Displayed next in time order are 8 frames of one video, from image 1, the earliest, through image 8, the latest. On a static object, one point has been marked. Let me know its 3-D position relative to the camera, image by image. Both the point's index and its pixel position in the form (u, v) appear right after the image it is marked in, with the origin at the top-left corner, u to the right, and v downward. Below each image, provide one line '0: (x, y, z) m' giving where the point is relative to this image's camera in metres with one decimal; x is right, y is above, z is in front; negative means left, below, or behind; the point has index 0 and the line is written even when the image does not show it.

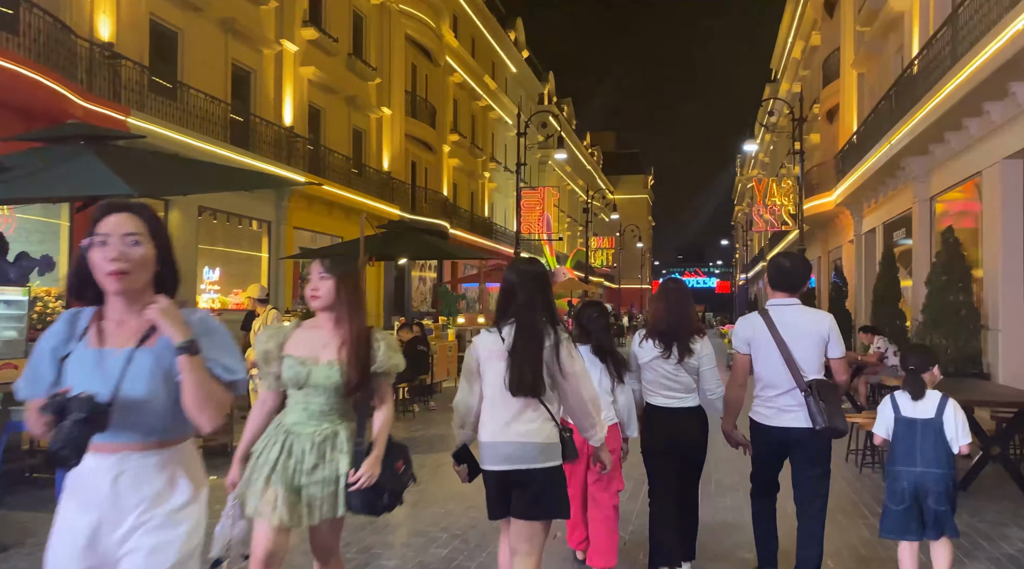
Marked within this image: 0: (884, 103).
0: (+8.3, +4.0, +17.1) m
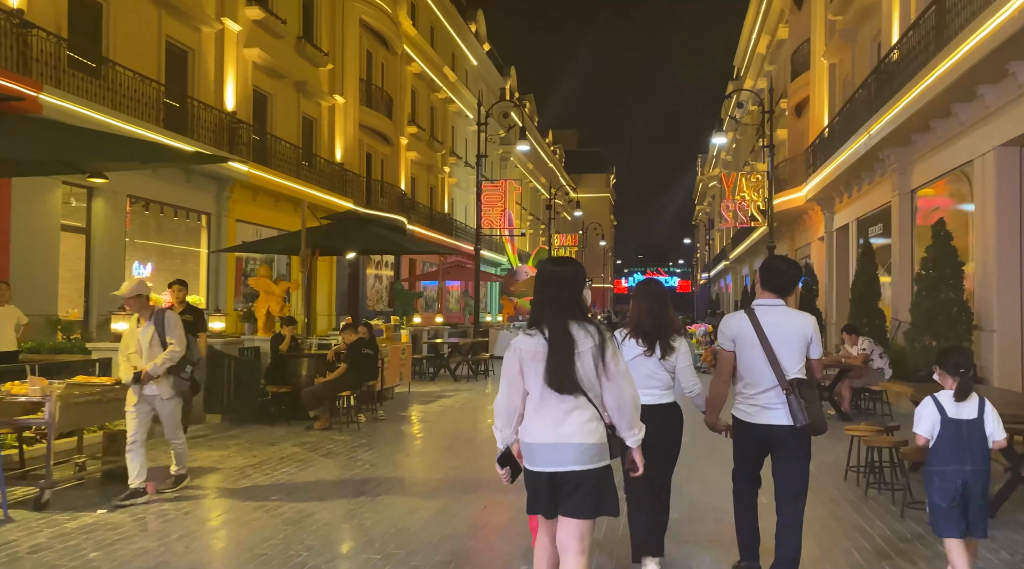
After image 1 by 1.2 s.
0: (+7.4, +4.0, +16.4) m
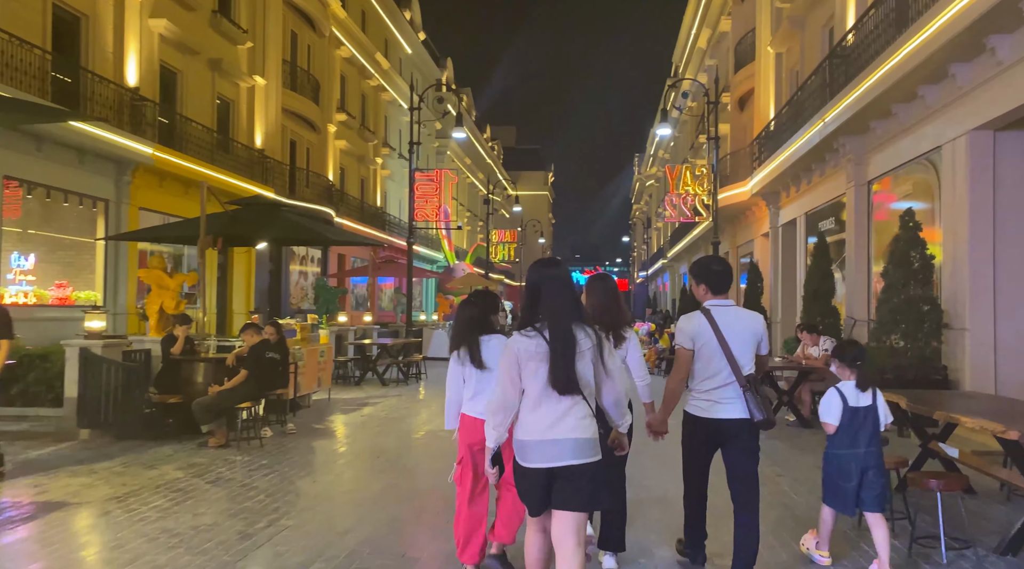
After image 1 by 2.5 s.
0: (+6.1, +4.1, +15.7) m
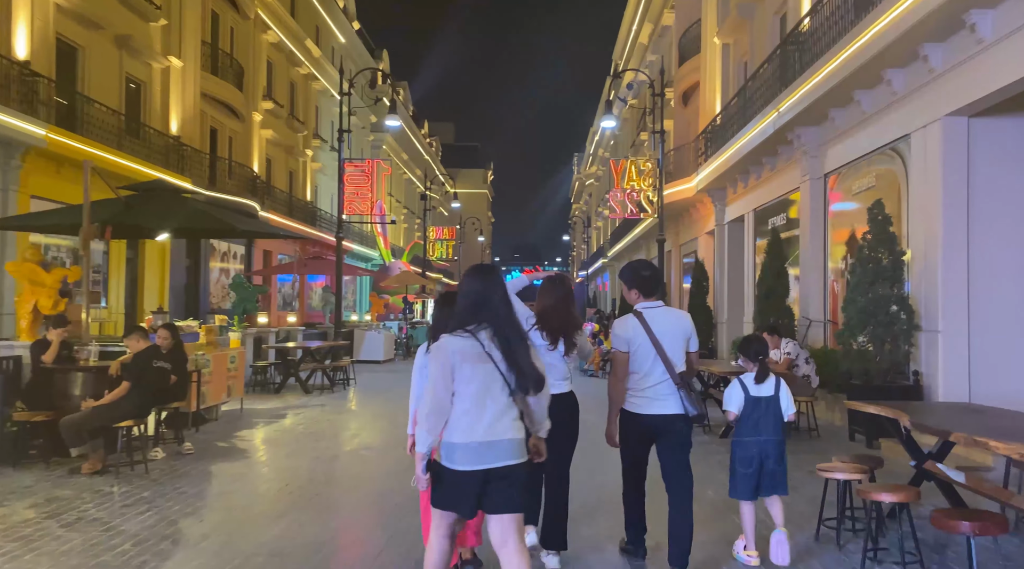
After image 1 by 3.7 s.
0: (+4.9, +4.1, +15.0) m
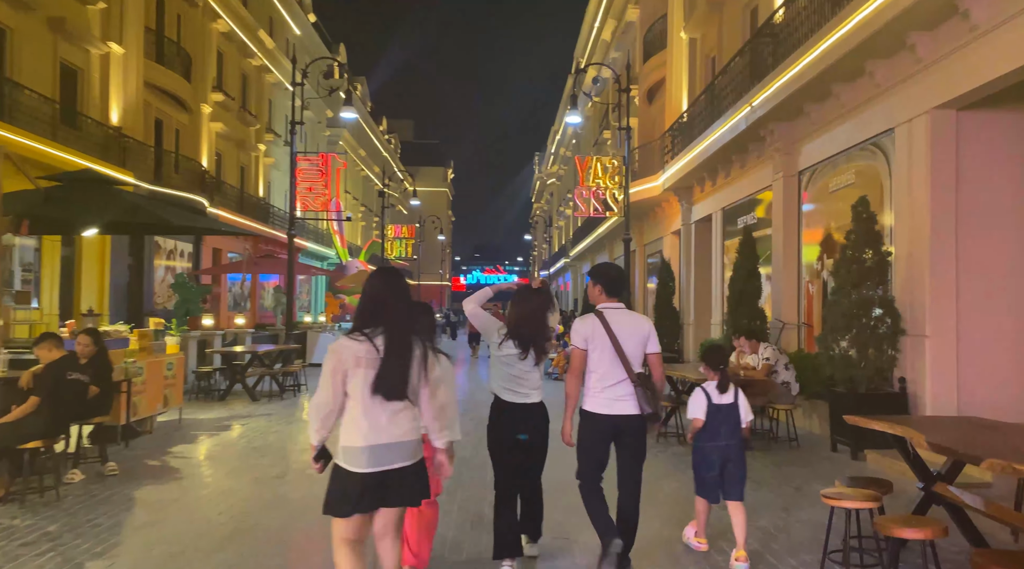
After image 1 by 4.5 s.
0: (+4.2, +4.1, +14.5) m
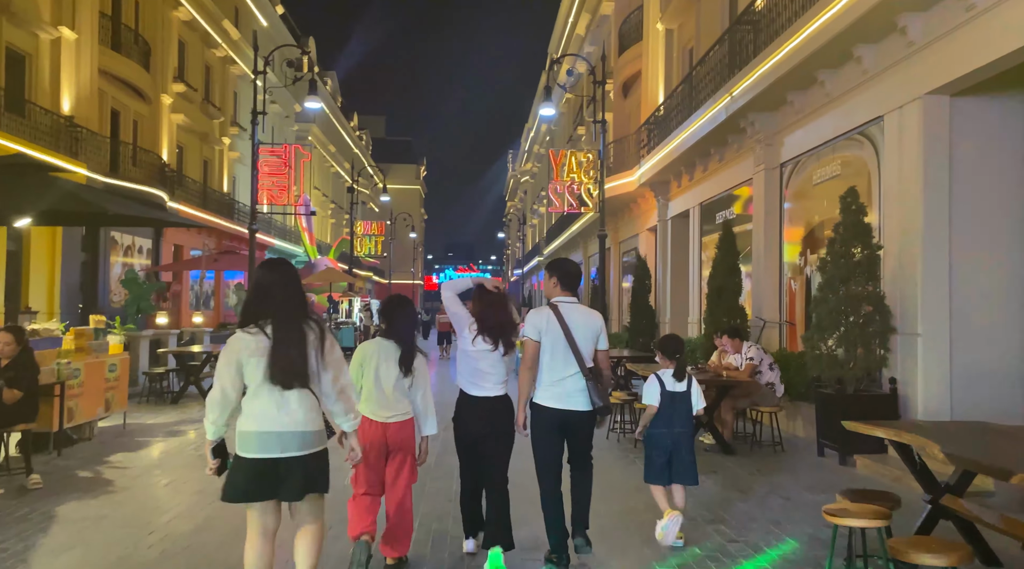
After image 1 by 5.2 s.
0: (+3.7, +4.2, +14.1) m
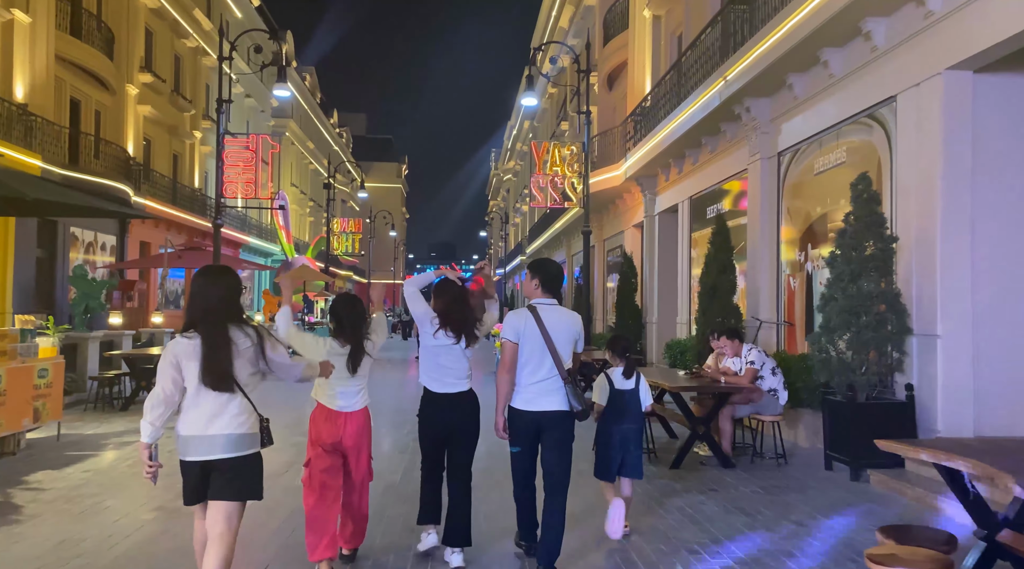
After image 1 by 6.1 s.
0: (+3.3, +4.2, +13.3) m
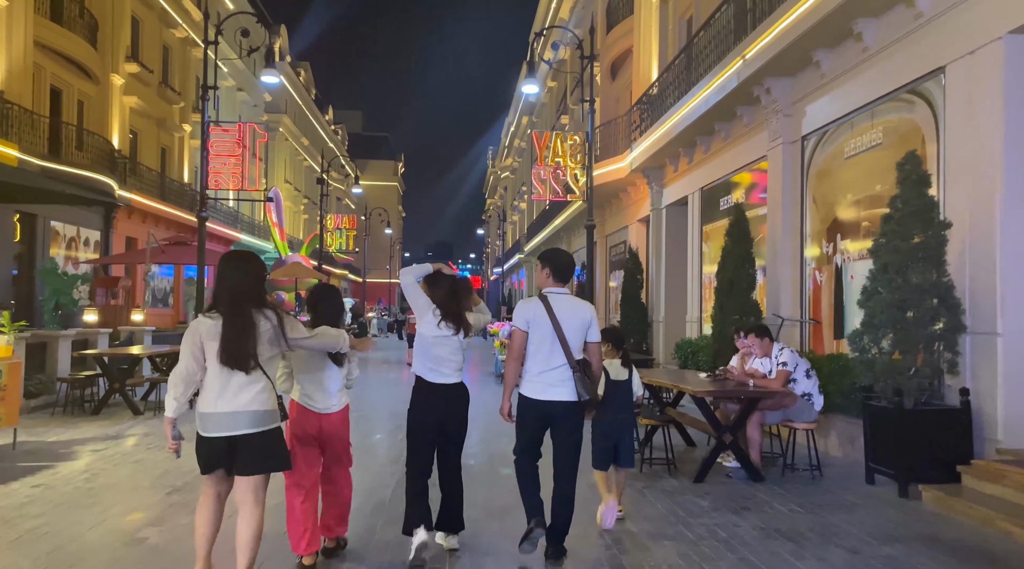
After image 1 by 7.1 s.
0: (+3.3, +4.3, +12.5) m
